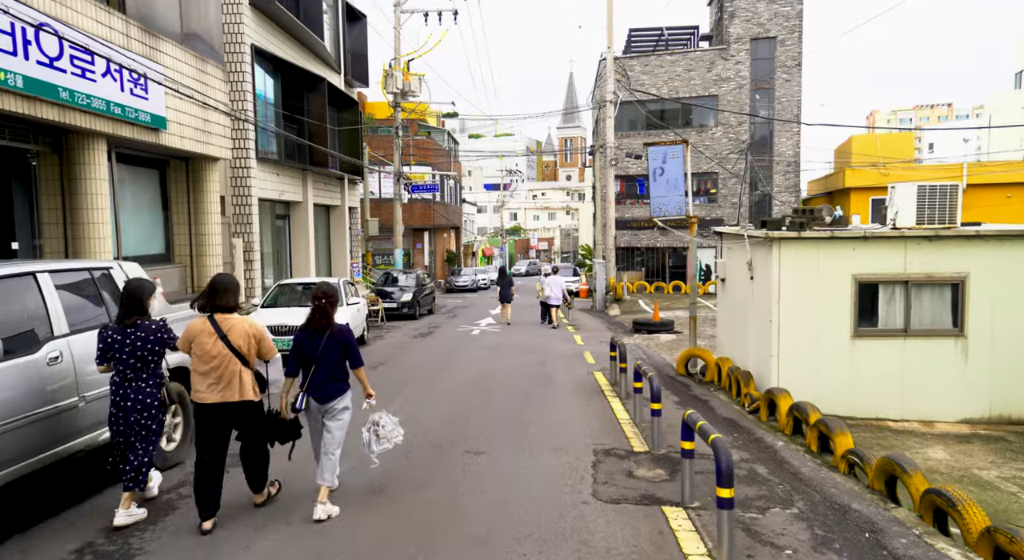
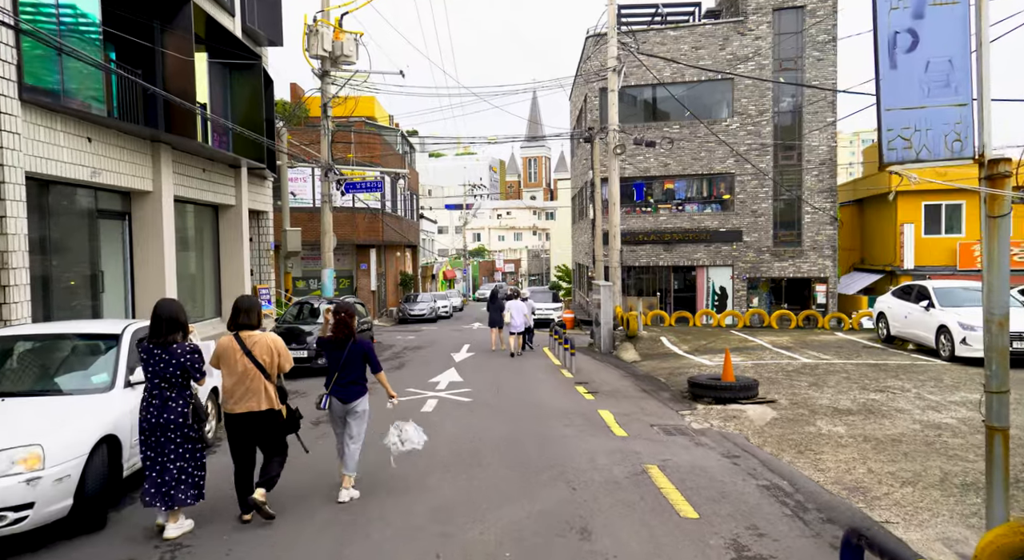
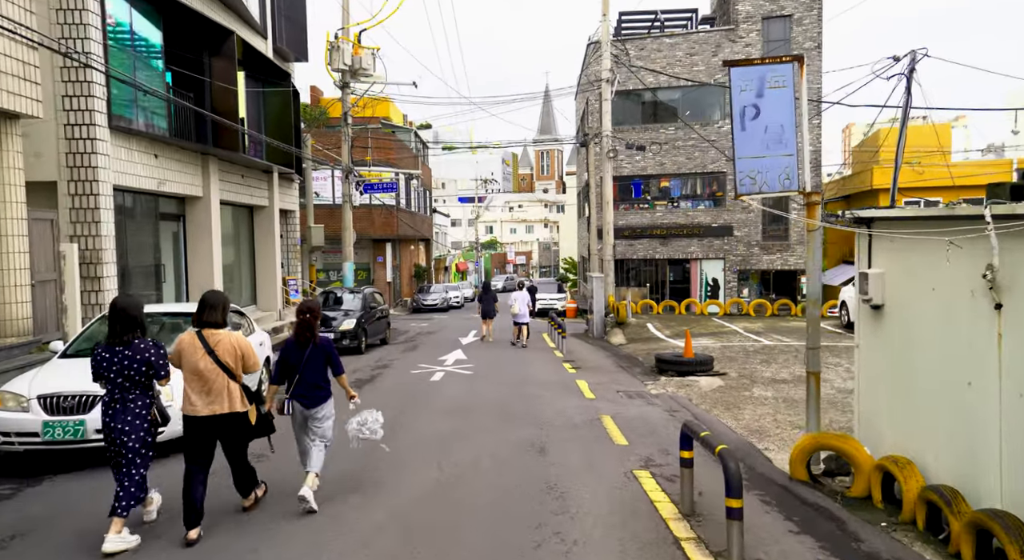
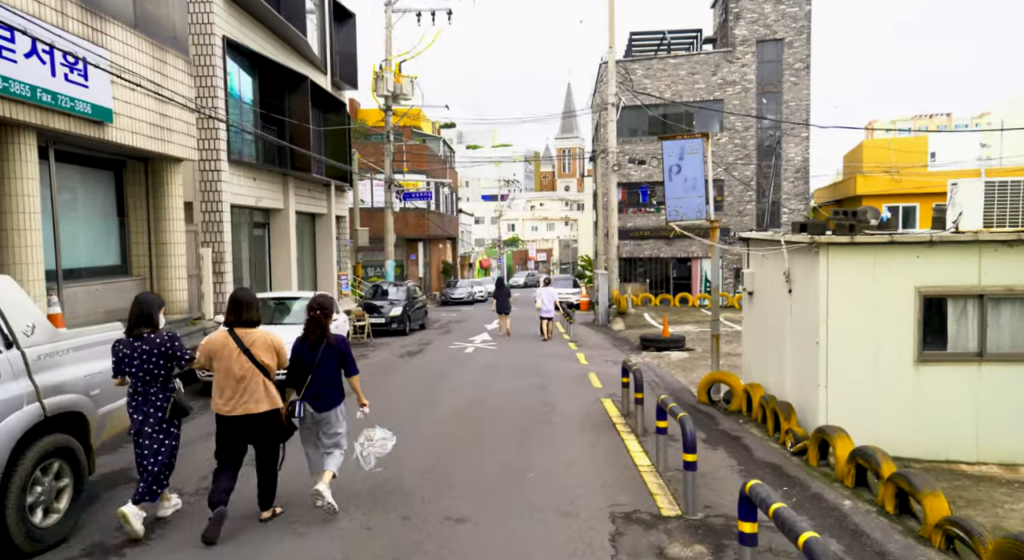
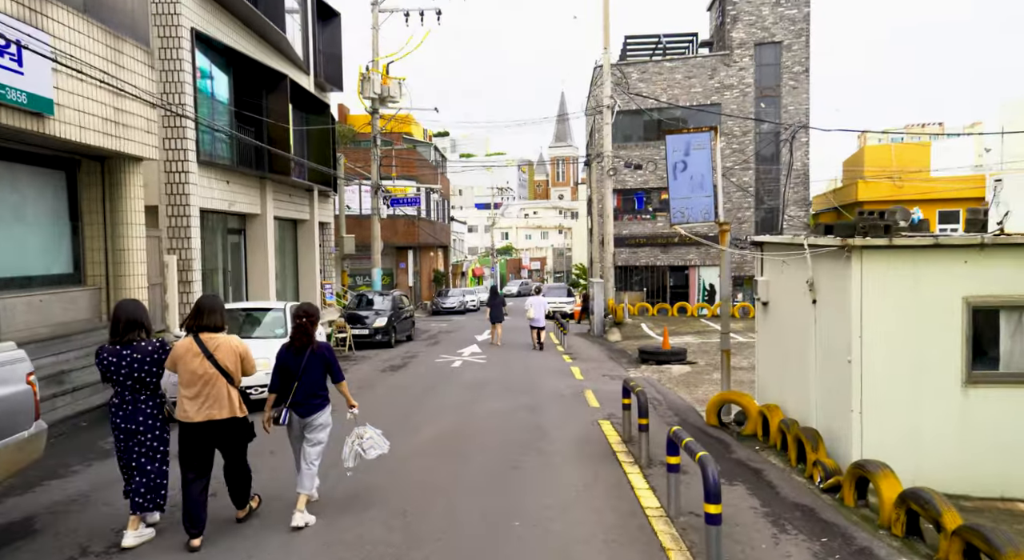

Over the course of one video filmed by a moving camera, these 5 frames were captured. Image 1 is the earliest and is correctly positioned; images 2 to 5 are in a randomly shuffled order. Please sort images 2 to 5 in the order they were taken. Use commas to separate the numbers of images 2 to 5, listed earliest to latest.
4, 5, 3, 2
